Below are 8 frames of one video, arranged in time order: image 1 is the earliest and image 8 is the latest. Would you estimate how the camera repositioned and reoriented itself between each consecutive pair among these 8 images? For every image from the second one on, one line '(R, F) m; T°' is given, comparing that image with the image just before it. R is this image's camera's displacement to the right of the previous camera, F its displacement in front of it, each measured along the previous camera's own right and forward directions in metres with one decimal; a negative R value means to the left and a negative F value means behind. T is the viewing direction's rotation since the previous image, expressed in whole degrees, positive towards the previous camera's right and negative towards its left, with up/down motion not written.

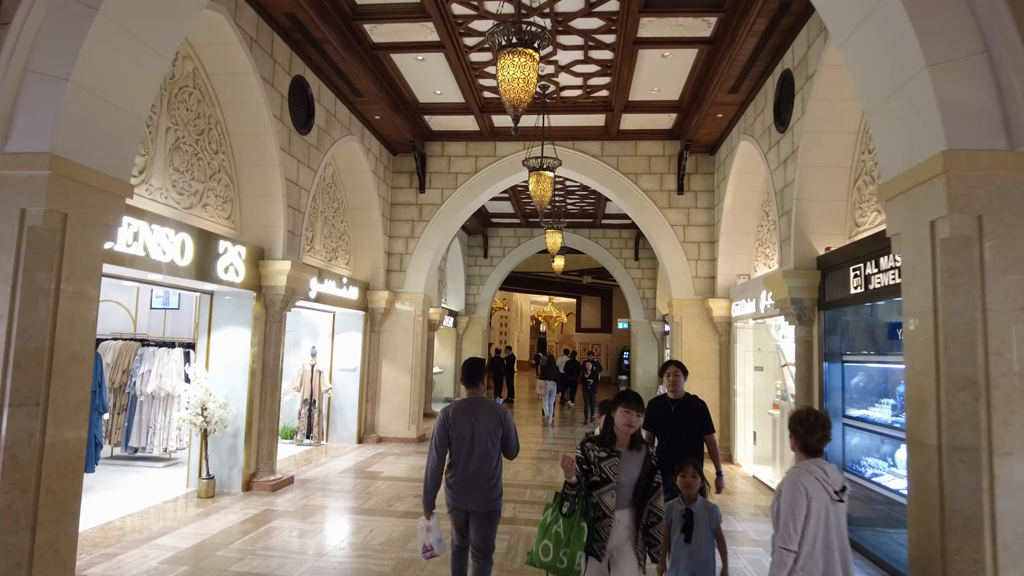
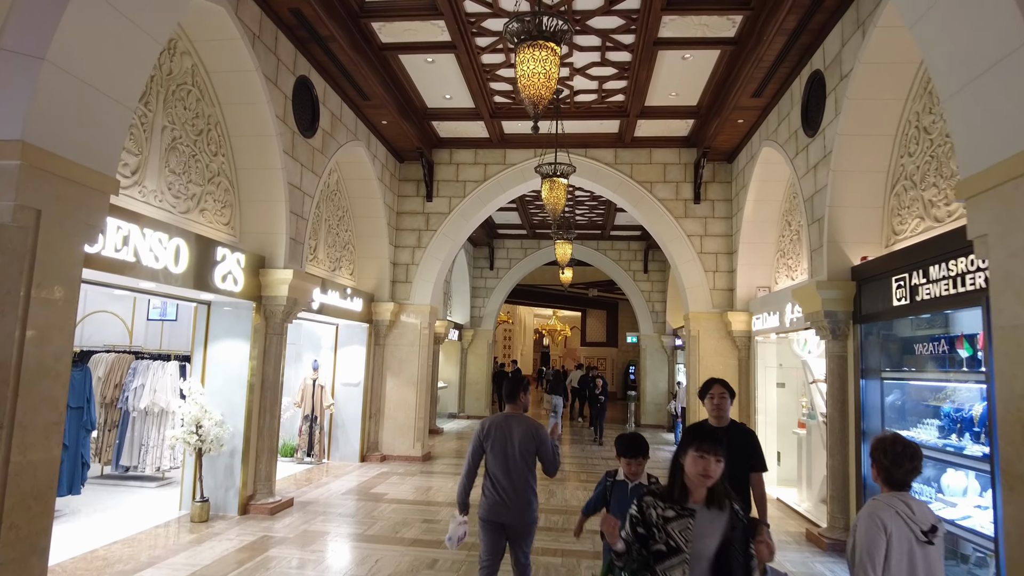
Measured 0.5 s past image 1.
(-0.1, +0.3) m; 0°
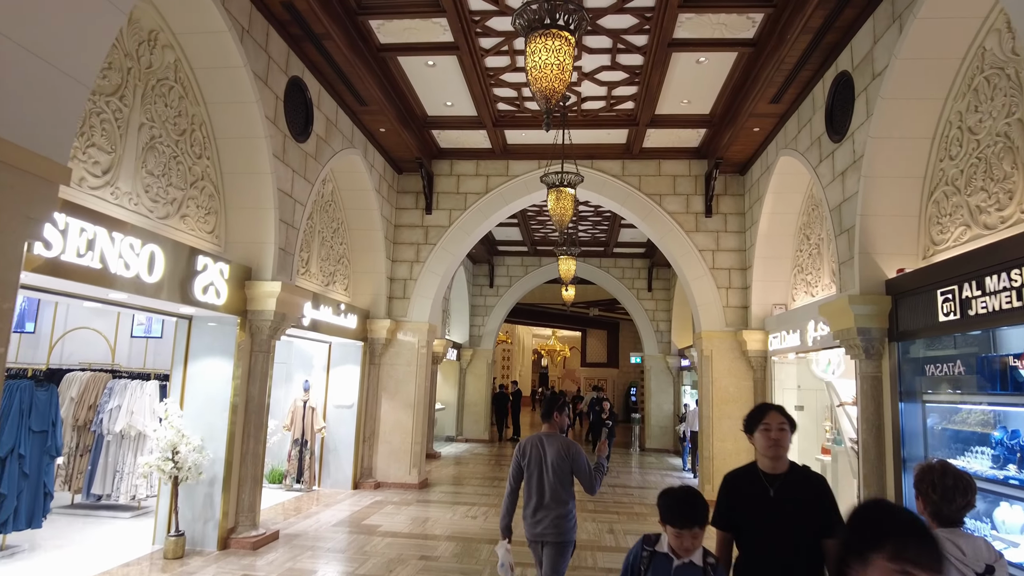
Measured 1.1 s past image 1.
(-0.1, +0.4) m; 0°
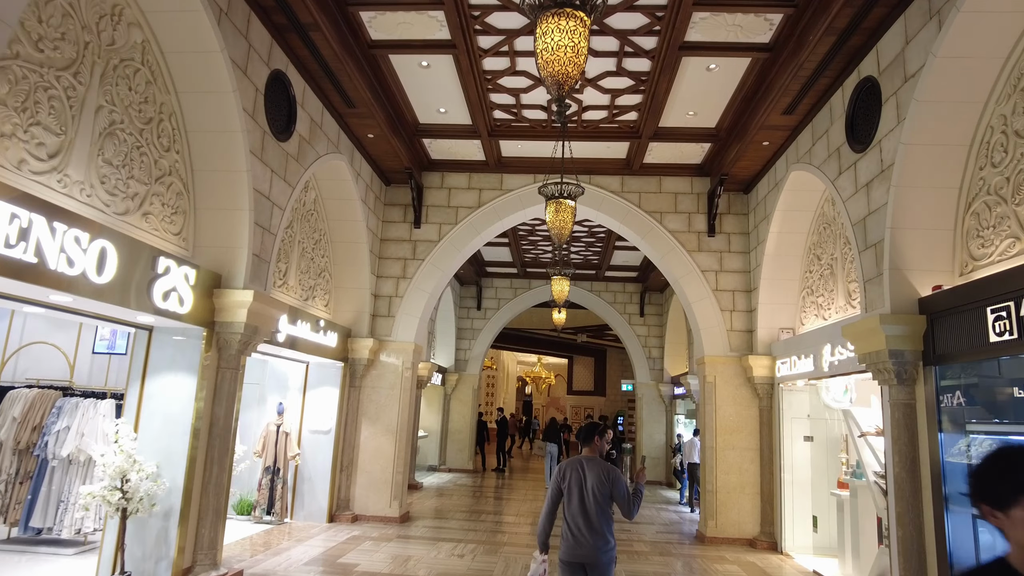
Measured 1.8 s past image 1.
(-0.1, +0.5) m; +1°
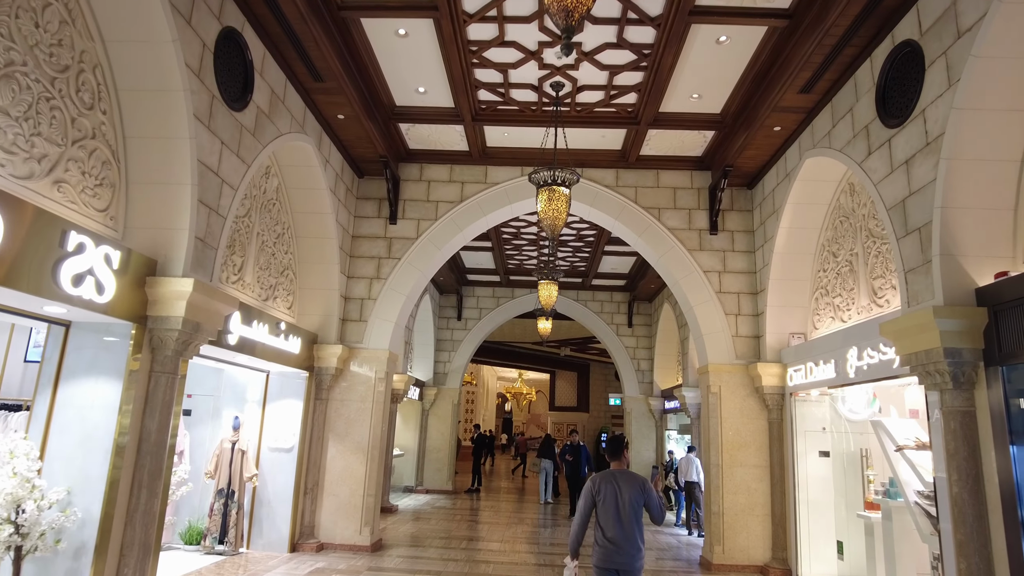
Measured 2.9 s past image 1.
(-0.1, +0.7) m; +2°
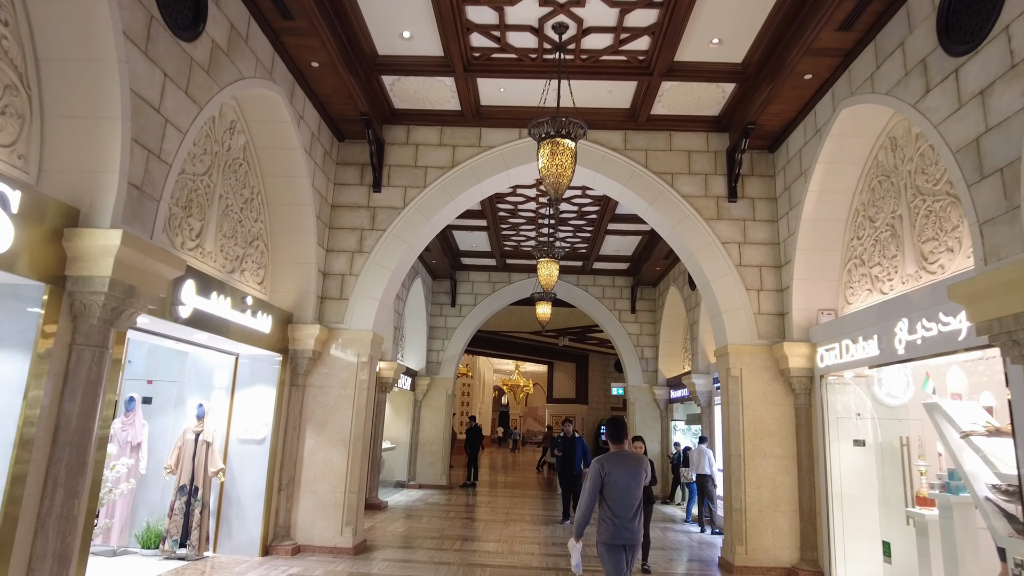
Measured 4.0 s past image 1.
(0.0, +0.7) m; 0°
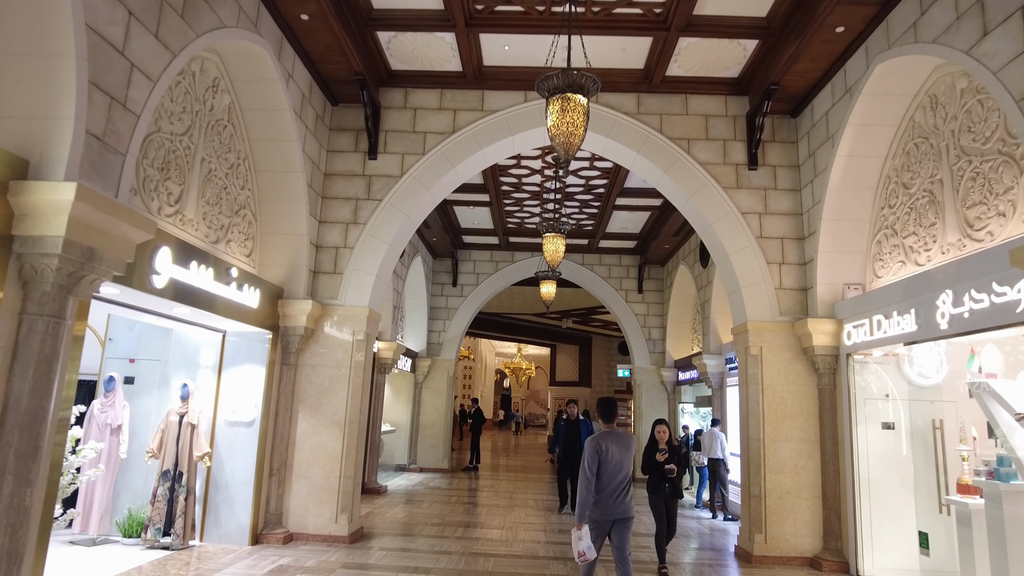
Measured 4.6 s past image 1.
(0.0, +0.4) m; 0°
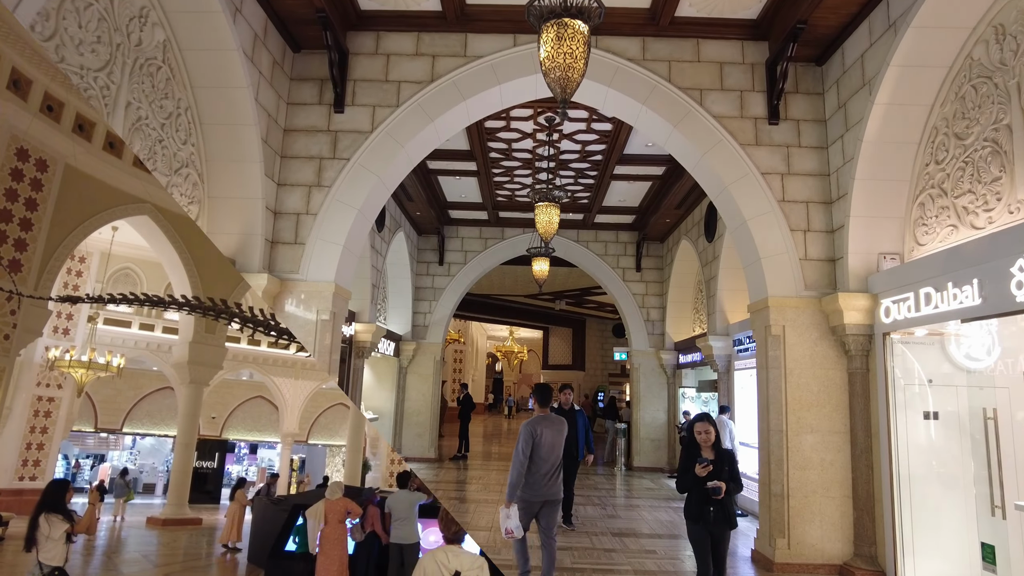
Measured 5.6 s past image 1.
(0.0, +0.7) m; +1°
